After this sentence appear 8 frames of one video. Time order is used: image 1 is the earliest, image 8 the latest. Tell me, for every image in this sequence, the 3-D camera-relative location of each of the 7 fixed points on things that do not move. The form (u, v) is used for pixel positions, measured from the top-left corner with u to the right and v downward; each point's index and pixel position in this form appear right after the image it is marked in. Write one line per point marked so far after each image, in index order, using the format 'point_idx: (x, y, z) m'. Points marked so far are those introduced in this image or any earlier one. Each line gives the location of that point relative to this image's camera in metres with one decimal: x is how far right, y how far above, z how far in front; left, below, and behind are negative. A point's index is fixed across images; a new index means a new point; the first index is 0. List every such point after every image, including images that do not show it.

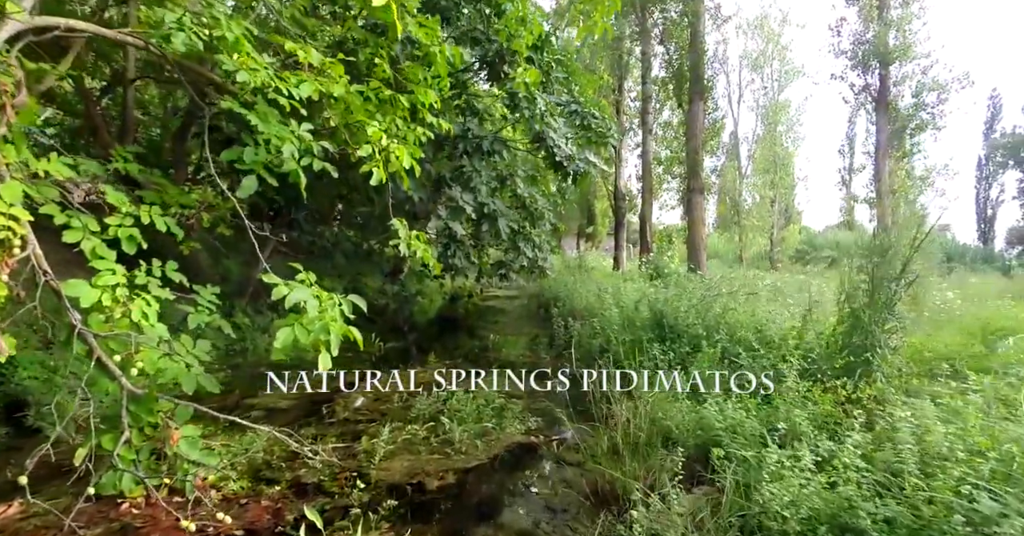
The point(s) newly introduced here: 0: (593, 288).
0: (+1.0, -0.3, +7.7) m
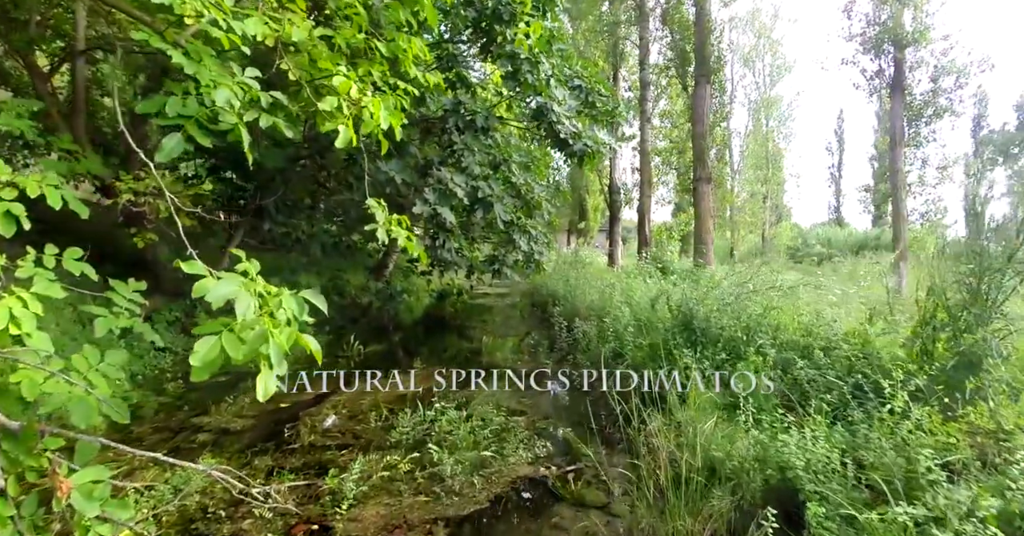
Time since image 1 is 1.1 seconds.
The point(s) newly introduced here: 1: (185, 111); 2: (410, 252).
0: (+1.0, -0.2, +7.0) m
1: (-1.3, +0.6, +2.5) m
2: (-0.6, +0.1, +3.6) m
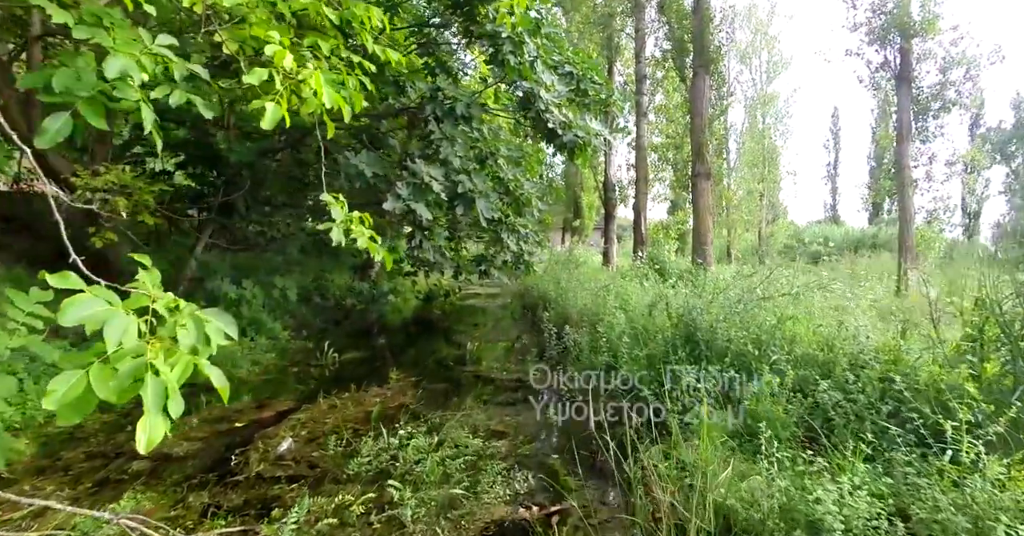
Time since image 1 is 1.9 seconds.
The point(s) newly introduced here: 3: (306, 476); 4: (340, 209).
0: (+0.8, -0.2, +6.6) m
1: (-1.4, +0.6, +2.0) m
2: (-0.7, +0.1, +3.1) m
3: (-1.0, -1.0, +3.0) m
4: (-0.9, +0.3, +3.1) m
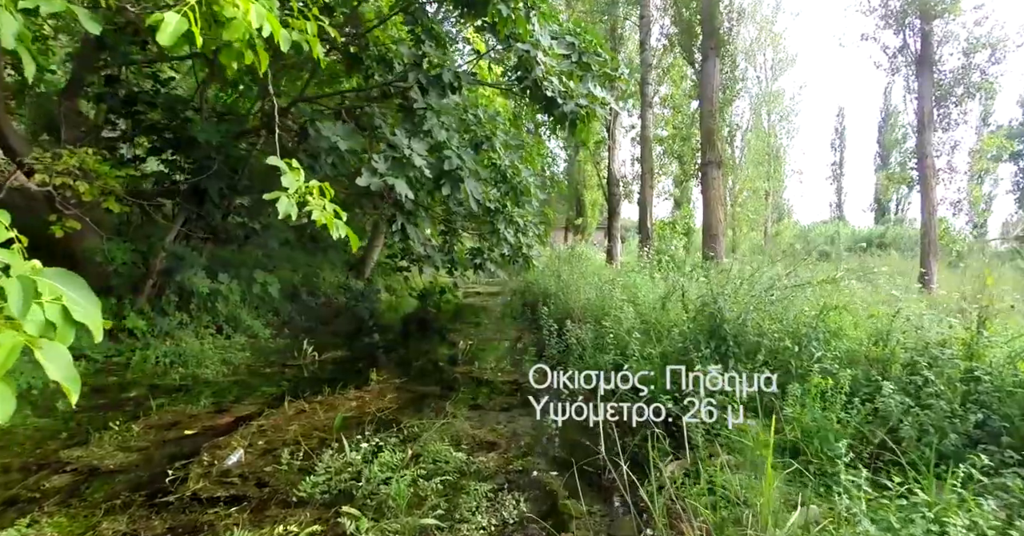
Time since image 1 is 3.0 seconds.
0: (+0.8, -0.1, +6.1) m
1: (-1.5, +0.7, +1.5) m
2: (-0.8, +0.2, +2.6) m
3: (-1.1, -0.9, +2.5) m
4: (-0.9, +0.4, +2.6) m
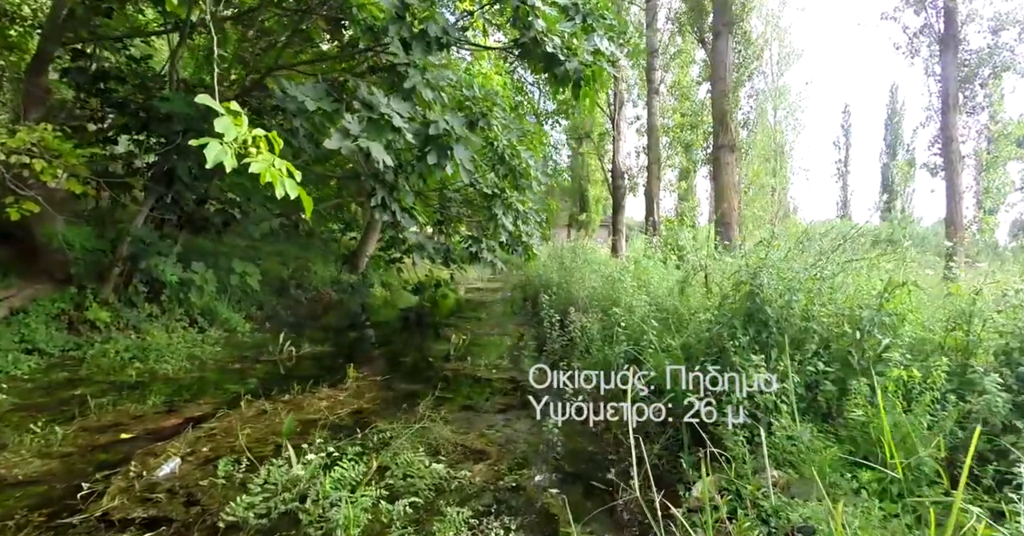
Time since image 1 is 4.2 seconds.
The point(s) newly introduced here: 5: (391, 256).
0: (+0.8, 0.0, +5.5) m
1: (-1.5, +0.8, +1.0) m
2: (-0.8, +0.3, +2.1) m
3: (-1.1, -0.8, +2.0) m
4: (-1.0, +0.5, +2.1) m
5: (-1.5, +0.2, +7.7) m
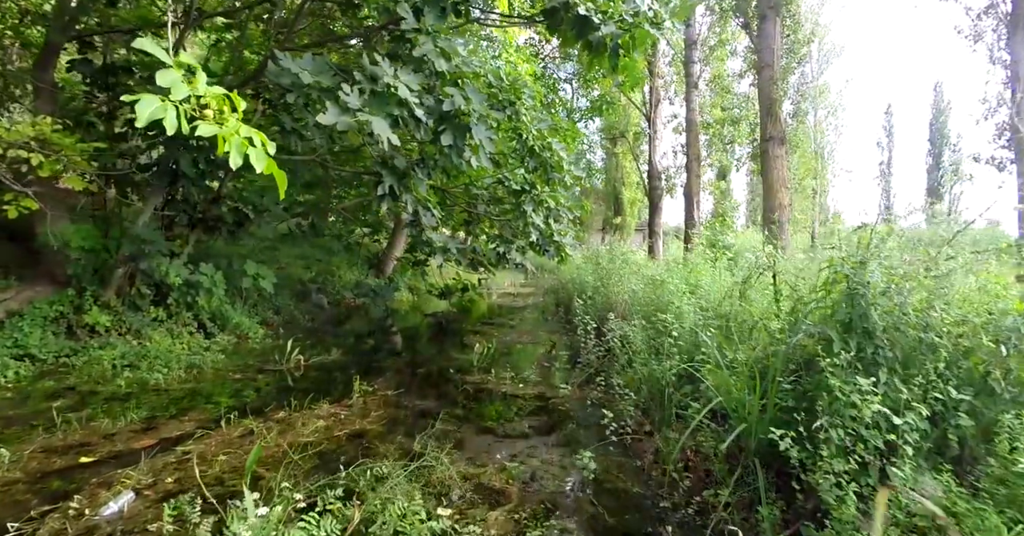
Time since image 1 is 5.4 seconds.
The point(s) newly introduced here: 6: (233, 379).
0: (+1.0, 0.0, +5.0) m
1: (-1.5, +0.8, +0.6) m
2: (-0.8, +0.3, +1.7) m
3: (-1.0, -0.8, +1.5) m
4: (-0.9, +0.5, +1.6) m
5: (-1.2, +0.1, +7.3) m
6: (-1.8, -0.7, +4.0) m
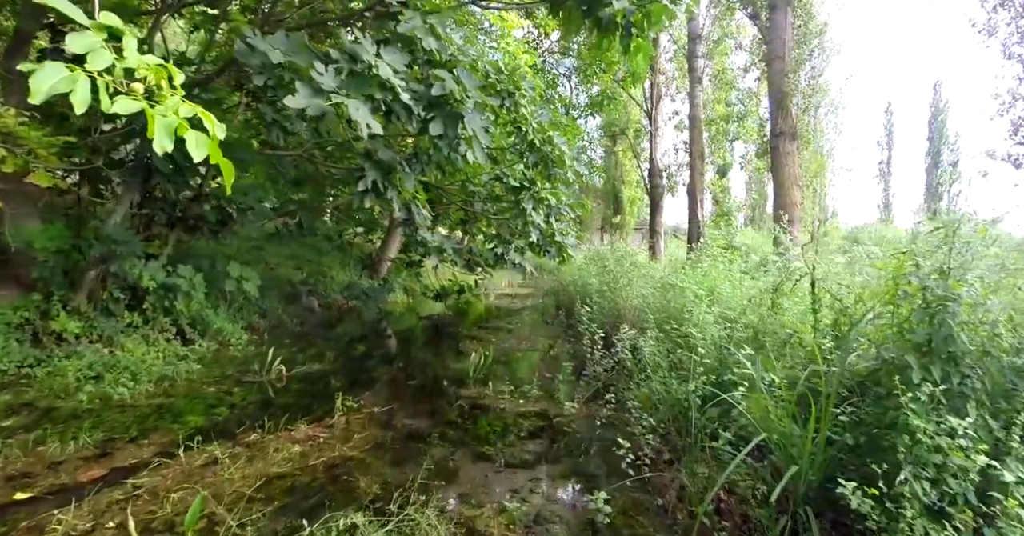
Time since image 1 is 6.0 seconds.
0: (+1.0, 0.0, +4.7) m
1: (-1.5, +0.8, +0.2) m
2: (-0.7, +0.3, +1.3) m
3: (-1.0, -0.8, +1.2) m
4: (-0.9, +0.5, +1.3) m
5: (-1.2, +0.1, +7.0) m
6: (-1.8, -0.8, +3.6) m
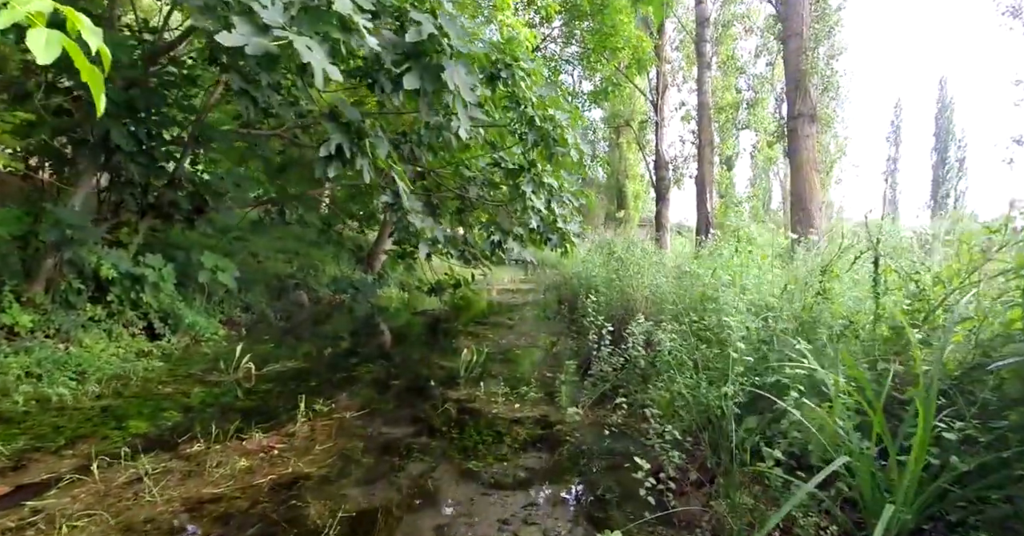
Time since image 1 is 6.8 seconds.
0: (+1.0, 0.0, +4.3) m
1: (-1.5, +0.9, -0.2) m
2: (-0.8, +0.3, +0.9) m
3: (-1.1, -0.7, +0.8) m
4: (-0.9, +0.6, +0.9) m
5: (-1.2, +0.2, +6.6) m
6: (-1.9, -0.7, +3.2) m
